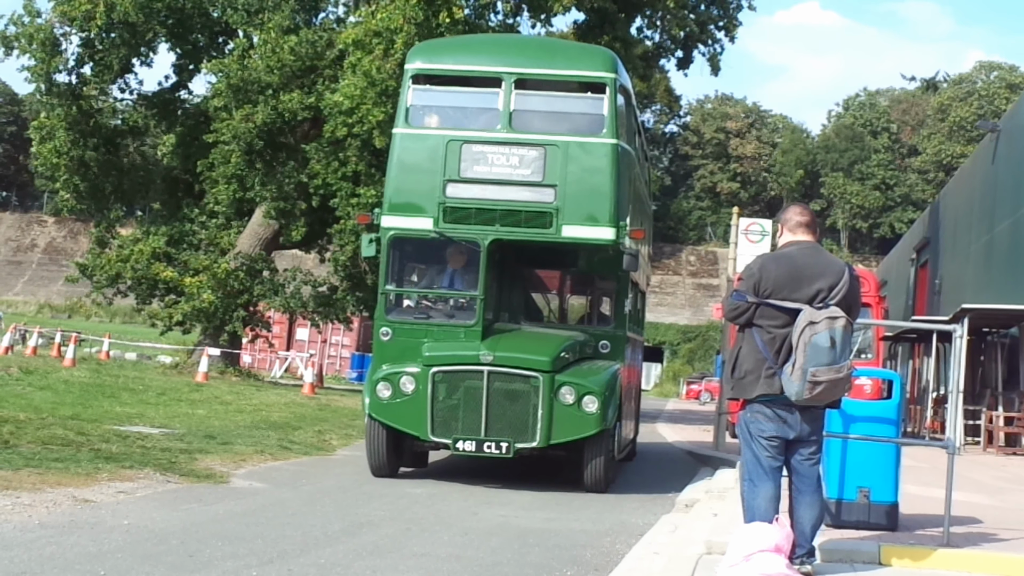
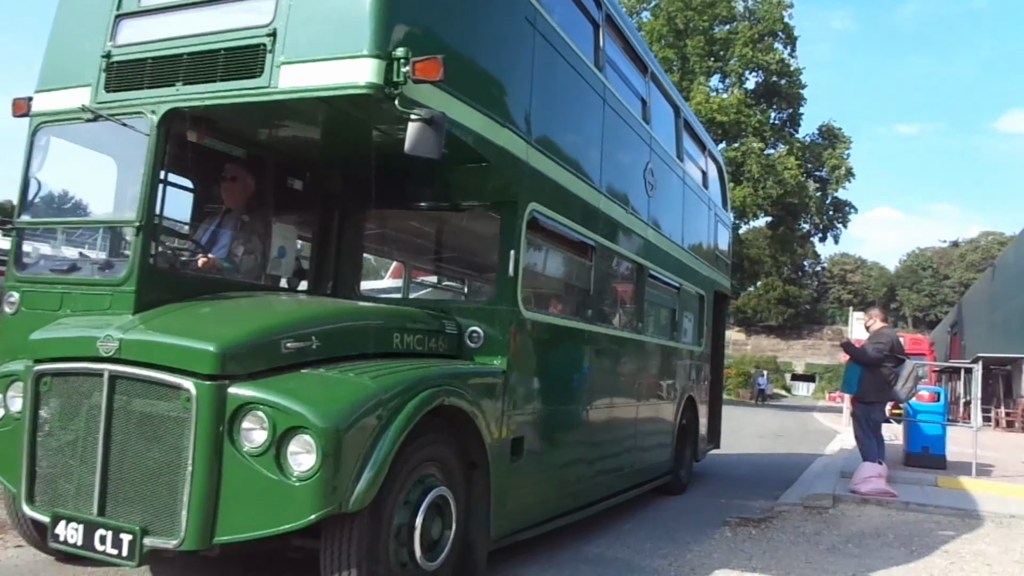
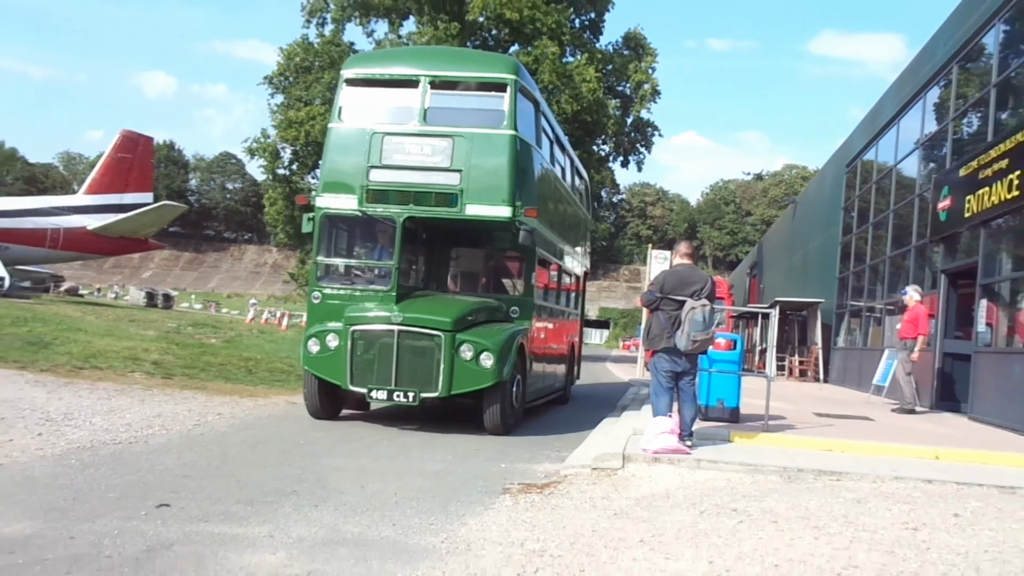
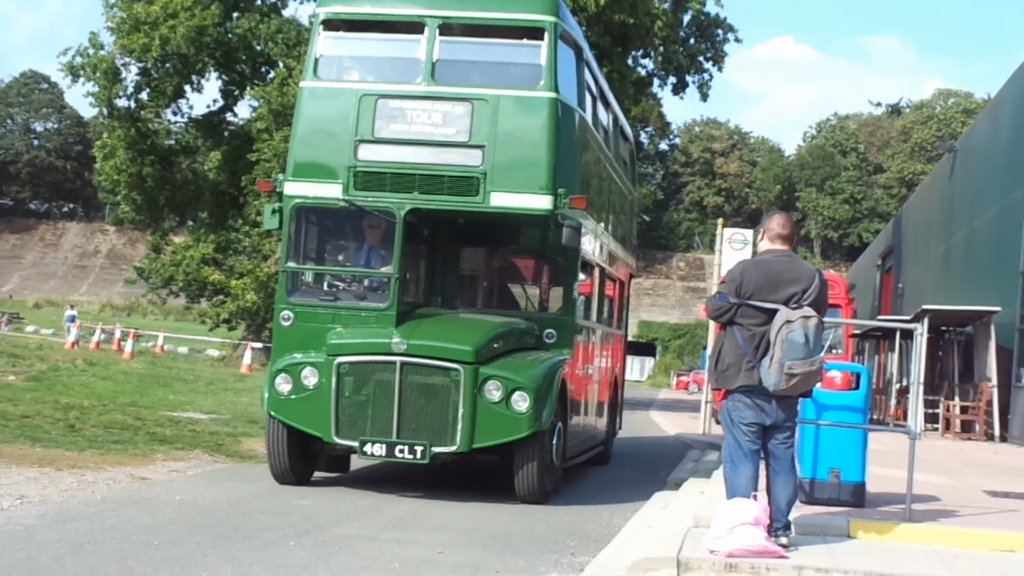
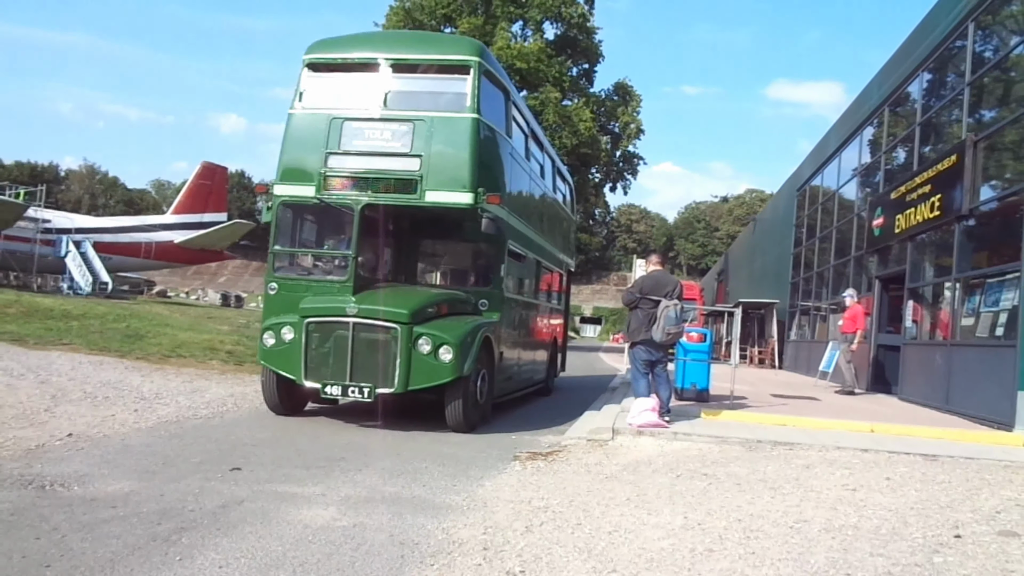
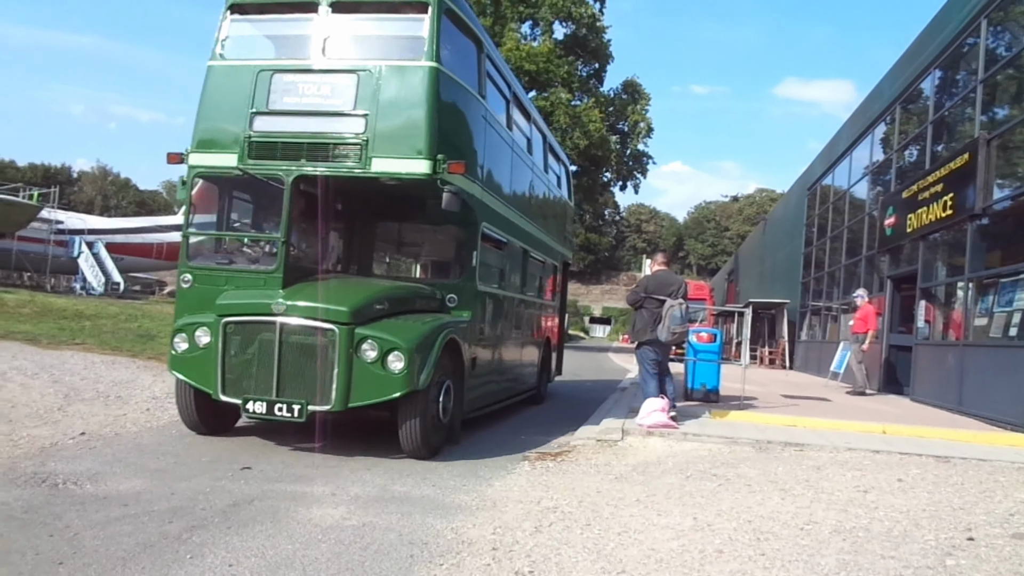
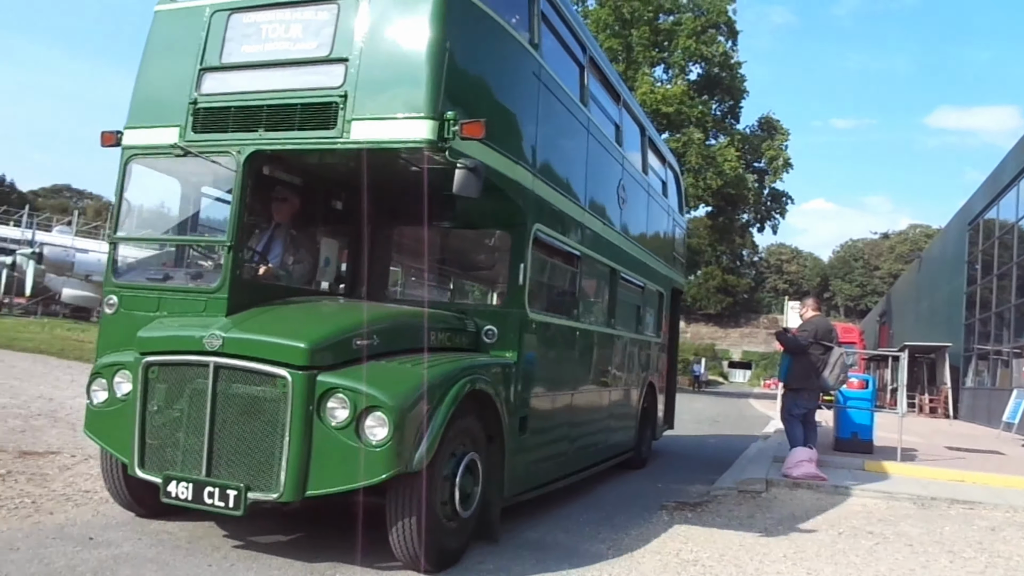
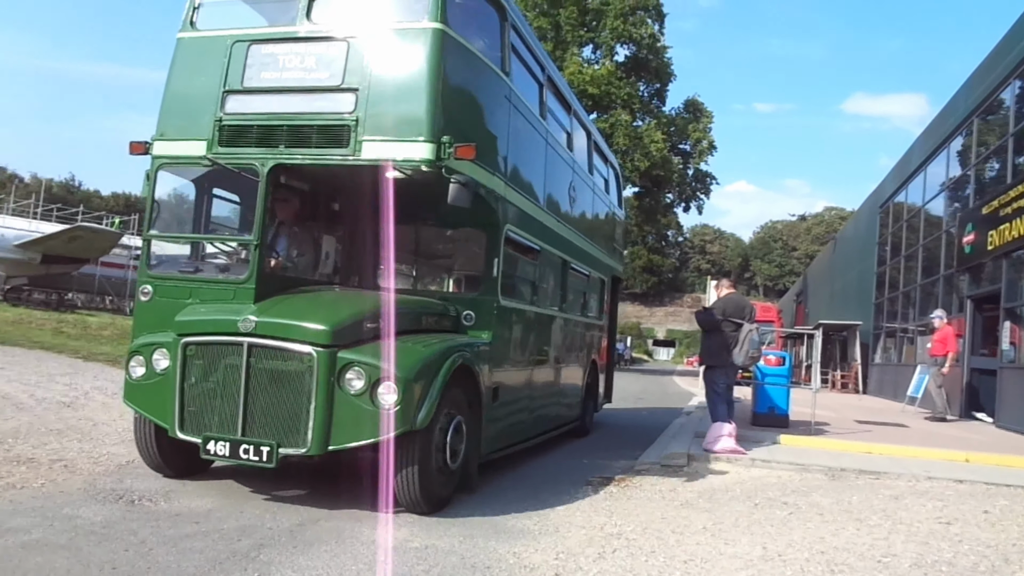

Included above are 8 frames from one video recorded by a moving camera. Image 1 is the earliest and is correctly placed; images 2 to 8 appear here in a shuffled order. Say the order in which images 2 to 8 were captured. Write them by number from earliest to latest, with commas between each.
4, 3, 5, 6, 8, 7, 2
